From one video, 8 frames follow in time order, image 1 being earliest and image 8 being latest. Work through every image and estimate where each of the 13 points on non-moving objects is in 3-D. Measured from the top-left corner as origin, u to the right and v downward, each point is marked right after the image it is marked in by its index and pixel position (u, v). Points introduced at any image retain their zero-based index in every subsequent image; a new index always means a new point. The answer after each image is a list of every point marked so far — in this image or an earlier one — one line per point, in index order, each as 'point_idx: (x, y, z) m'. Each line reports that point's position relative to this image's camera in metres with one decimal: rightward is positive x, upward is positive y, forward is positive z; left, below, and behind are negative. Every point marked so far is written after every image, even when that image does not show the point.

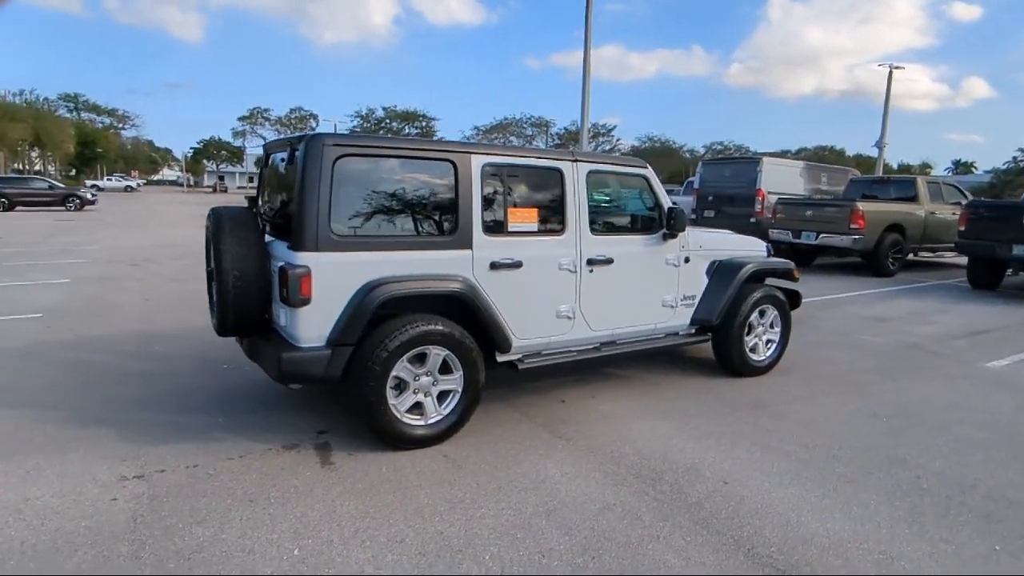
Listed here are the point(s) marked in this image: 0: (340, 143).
0: (-1.1, +0.9, +3.8) m
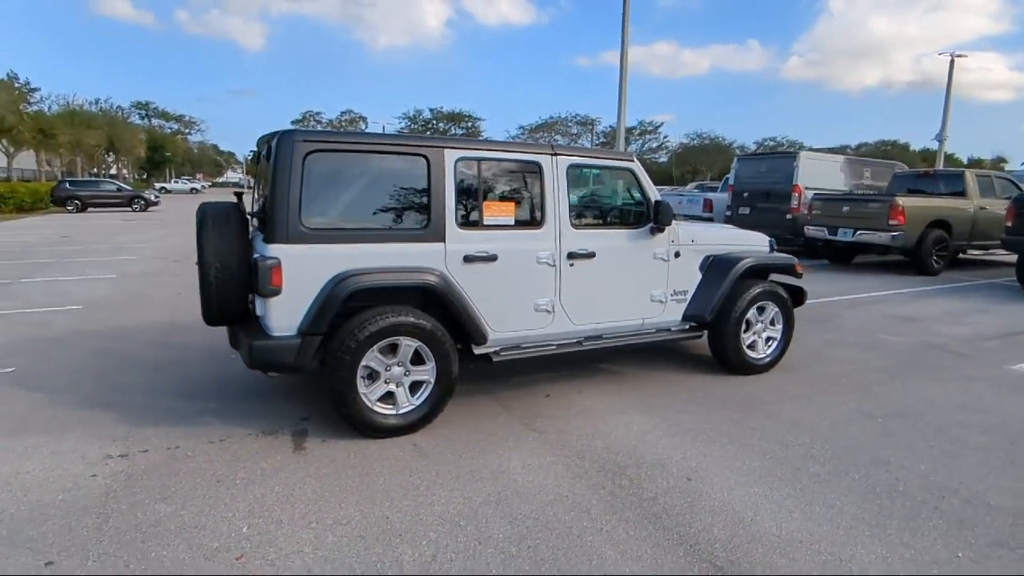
0: (-1.3, +1.0, +4.0) m
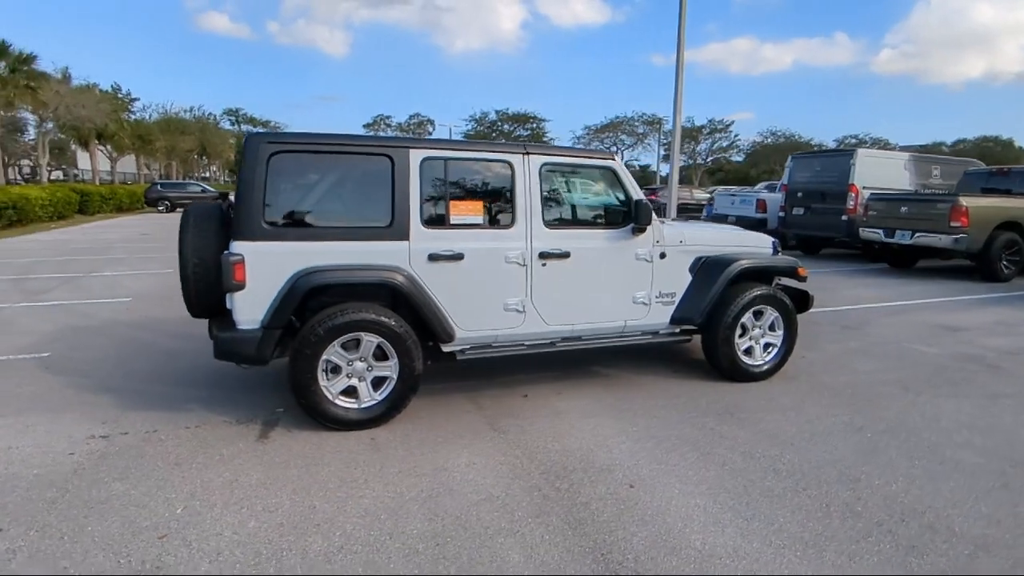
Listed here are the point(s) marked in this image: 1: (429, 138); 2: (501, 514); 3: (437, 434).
0: (-1.6, +1.0, +4.1) m
1: (-0.6, +1.1, +4.4) m
2: (-0.1, -1.2, +3.3) m
3: (-0.5, -1.0, +4.3) m
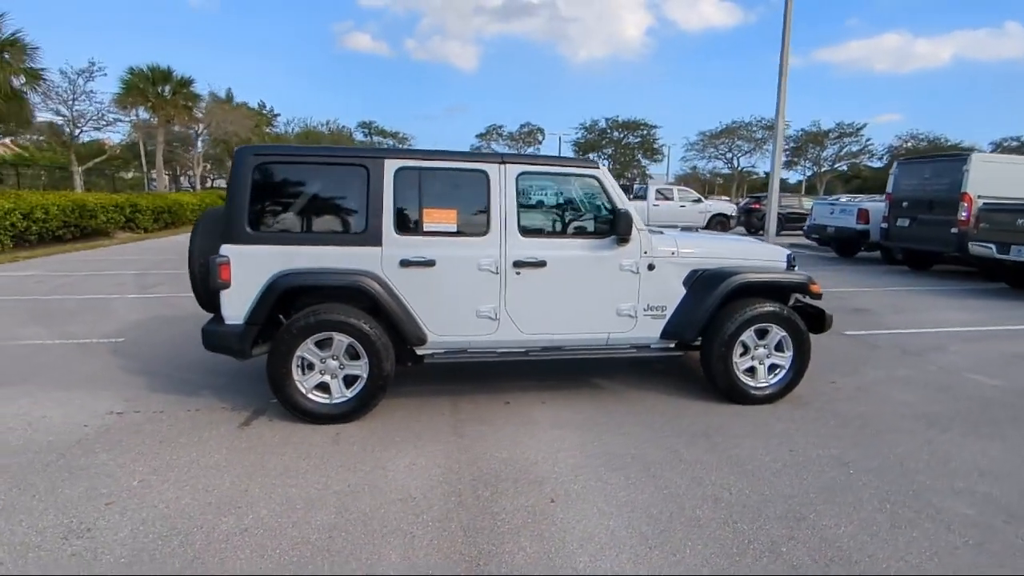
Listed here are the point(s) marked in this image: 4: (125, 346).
0: (-1.9, +1.0, +4.5) m
1: (-0.8, +1.1, +4.6) m
2: (-0.6, -1.2, +3.3) m
3: (-0.8, -1.1, +4.5) m
4: (-4.4, -0.7, +6.9) m
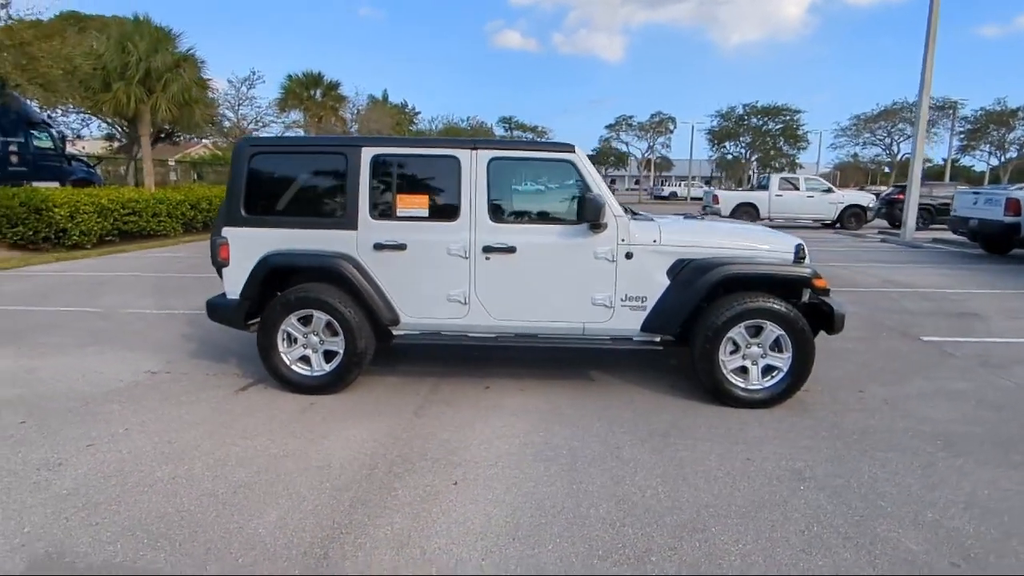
0: (-2.1, +1.2, +4.9) m
1: (-1.0, +1.2, +4.8) m
2: (-1.1, -1.1, +3.5) m
3: (-1.1, -0.9, +4.7) m
4: (-4.0, -0.4, +7.9) m
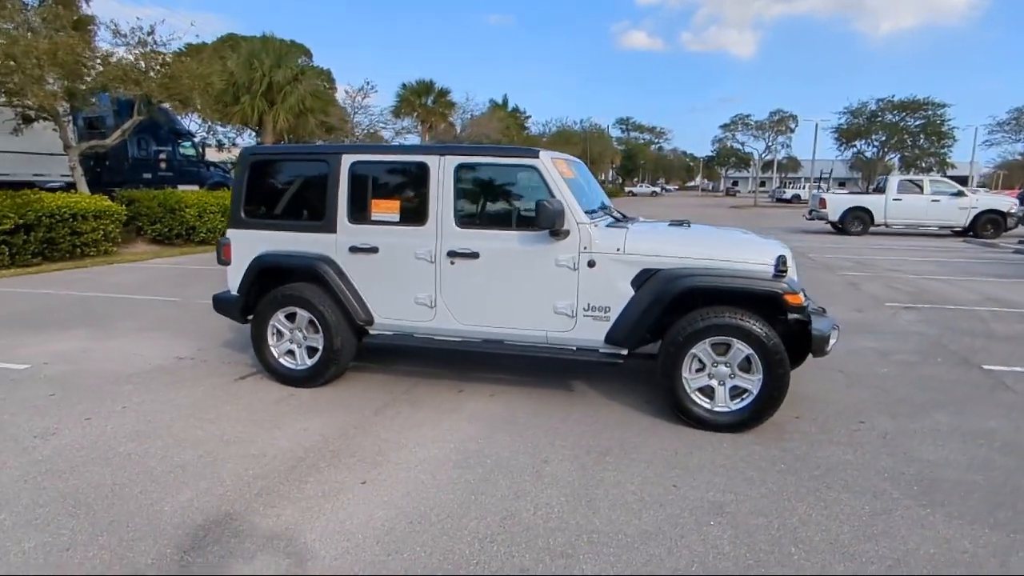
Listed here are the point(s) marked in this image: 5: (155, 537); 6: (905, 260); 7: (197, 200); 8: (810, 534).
0: (-2.2, +1.2, +5.3) m
1: (-1.2, +1.2, +5.0) m
2: (-1.7, -1.1, +3.8) m
3: (-1.4, -0.9, +4.9) m
4: (-3.7, -0.3, +8.6) m
5: (-1.8, -1.2, +3.0) m
6: (+8.7, +0.6, +13.5) m
7: (-10.1, +2.8, +19.4) m
8: (+1.5, -1.2, +3.0) m
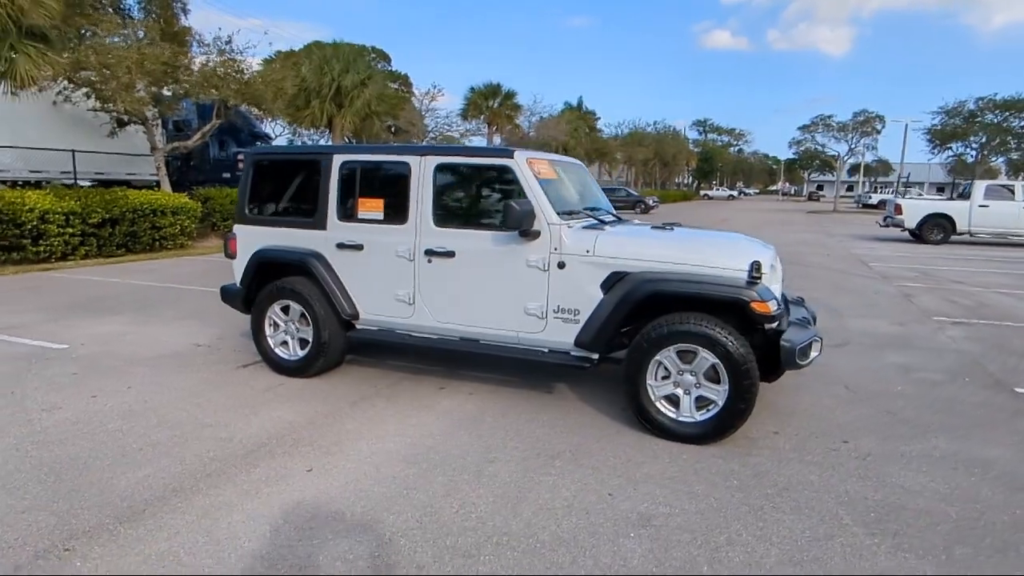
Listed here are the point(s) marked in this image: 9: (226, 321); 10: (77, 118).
0: (-2.3, +1.3, +5.6) m
1: (-1.3, +1.2, +5.2) m
2: (-2.0, -1.1, +4.0) m
3: (-1.6, -0.9, +5.1) m
4: (-3.4, -0.2, +9.0) m
5: (-2.2, -1.2, +3.3) m
6: (+9.5, +0.3, +12.4) m
7: (-8.4, +3.1, +20.5) m
8: (+1.0, -1.3, +2.9) m
9: (-3.6, -0.5, +7.7) m
10: (-13.5, +5.3, +18.9) m
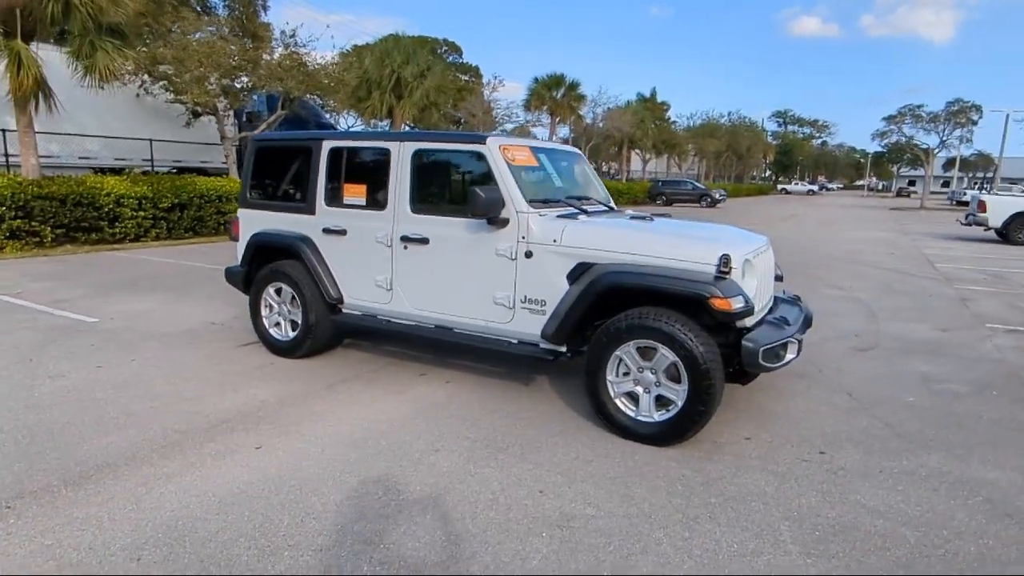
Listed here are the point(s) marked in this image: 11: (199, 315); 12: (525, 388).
0: (-2.4, +1.4, +5.7) m
1: (-1.5, +1.4, +5.2) m
2: (-2.3, -0.9, +4.1) m
3: (-1.8, -0.7, +5.2) m
4: (-3.1, 0.0, +9.3) m
5: (-2.6, -1.0, +3.4) m
6: (+10.1, +0.2, +11.2) m
7: (-6.7, +3.6, +21.3) m
8: (+0.6, -1.2, +2.7) m
9: (-3.5, -0.2, +8.0) m
10: (-11.8, +5.9, +20.1) m
11: (-3.7, -0.3, +7.3) m
12: (+0.1, -0.8, +4.9) m
